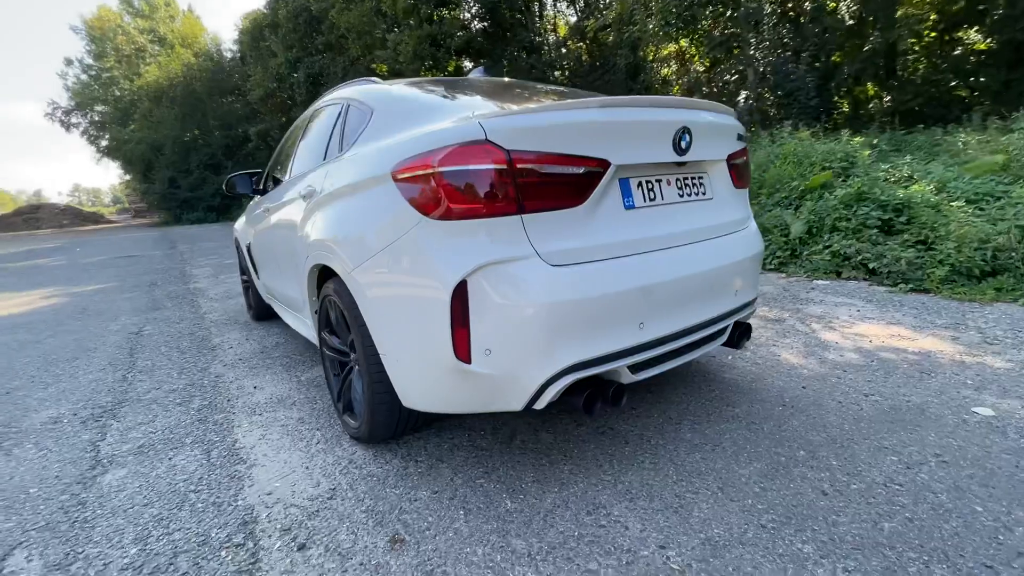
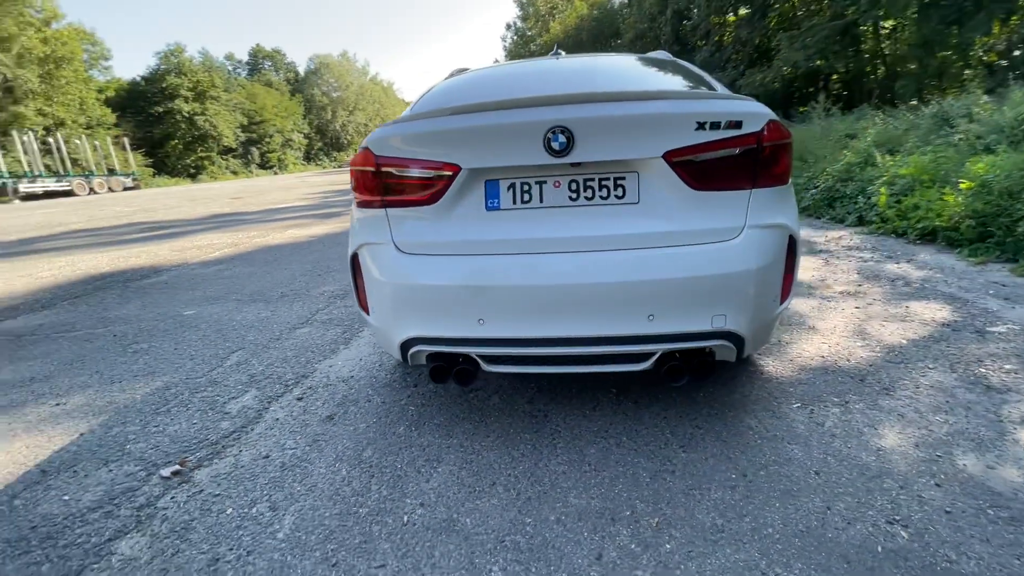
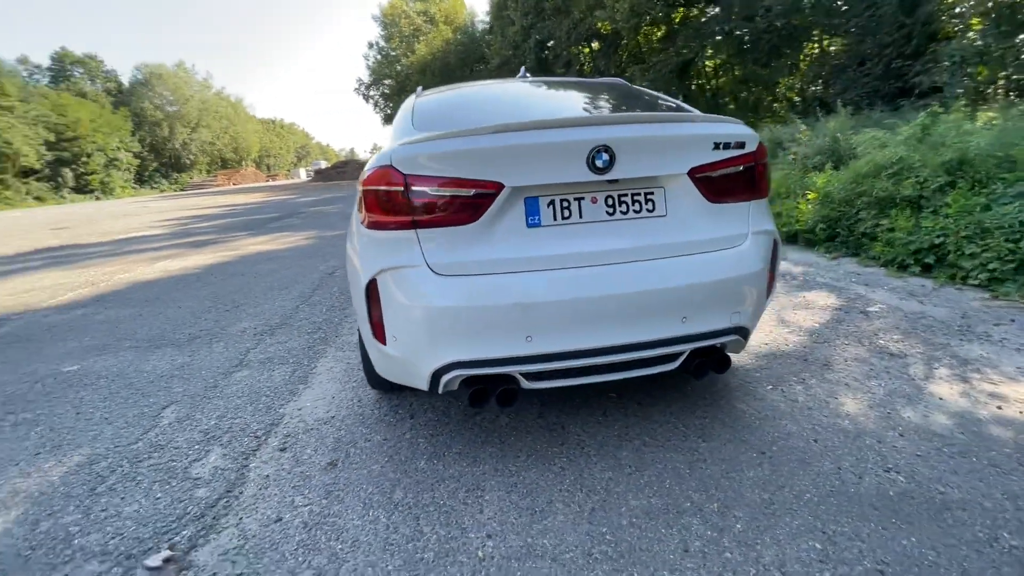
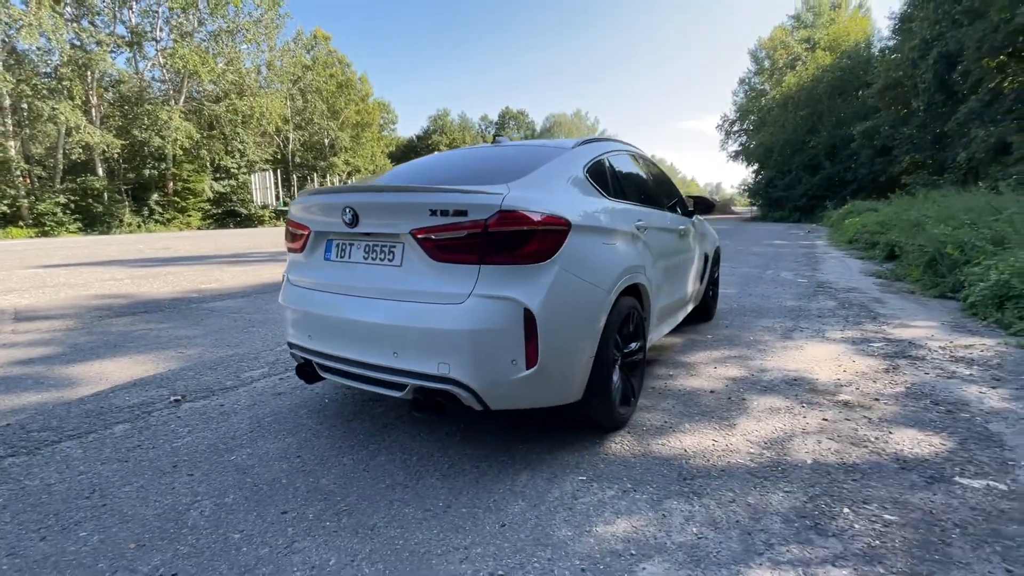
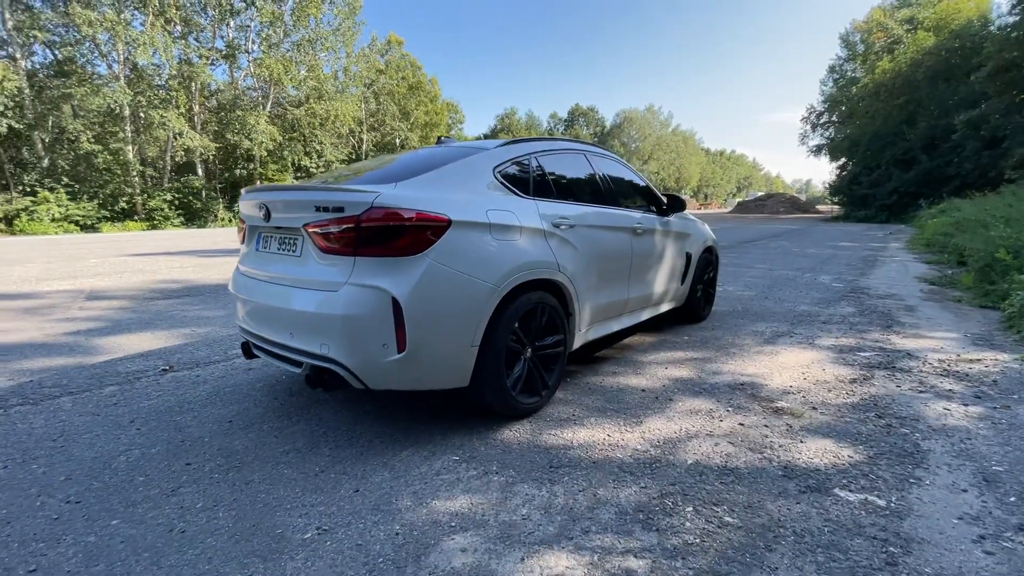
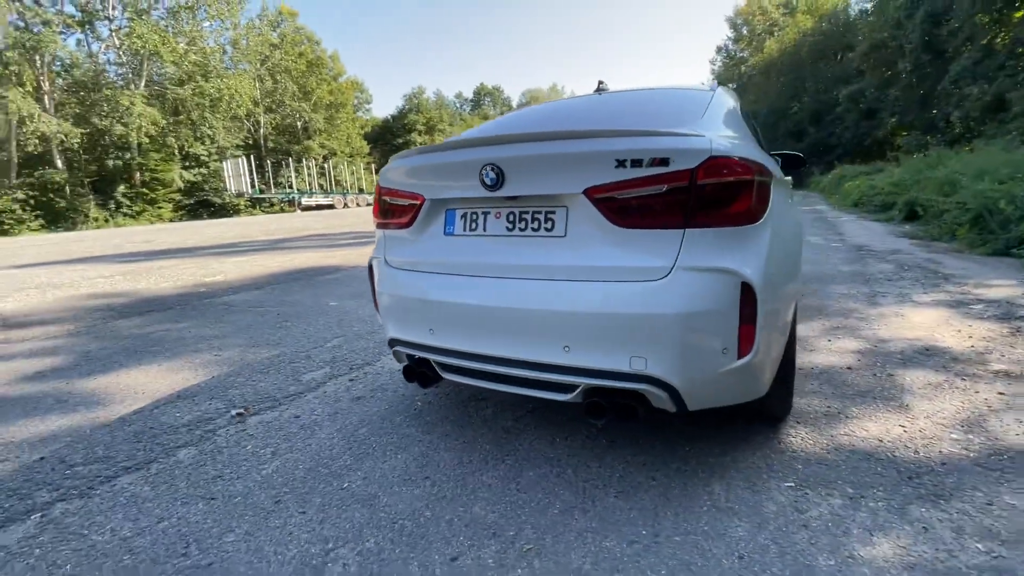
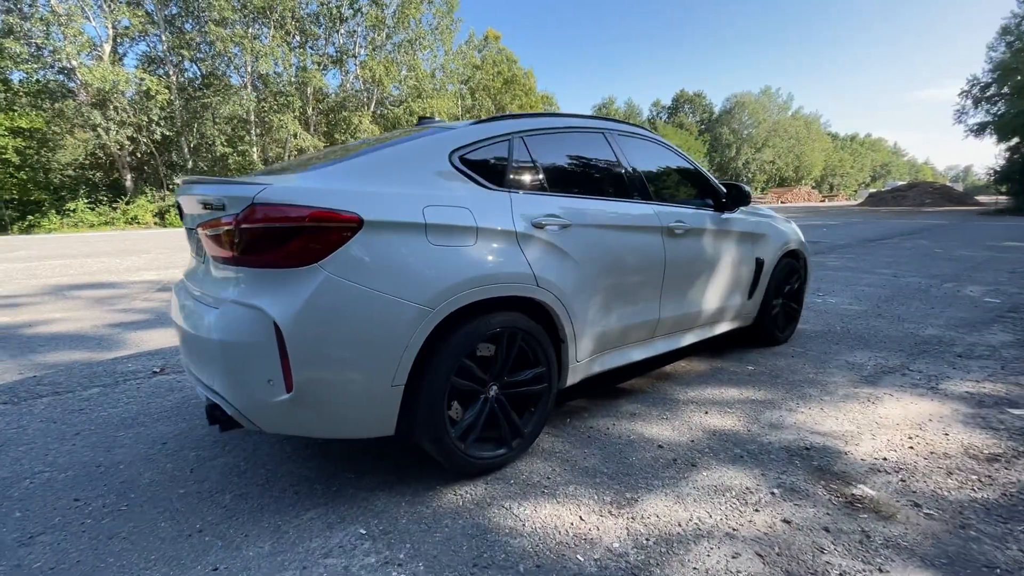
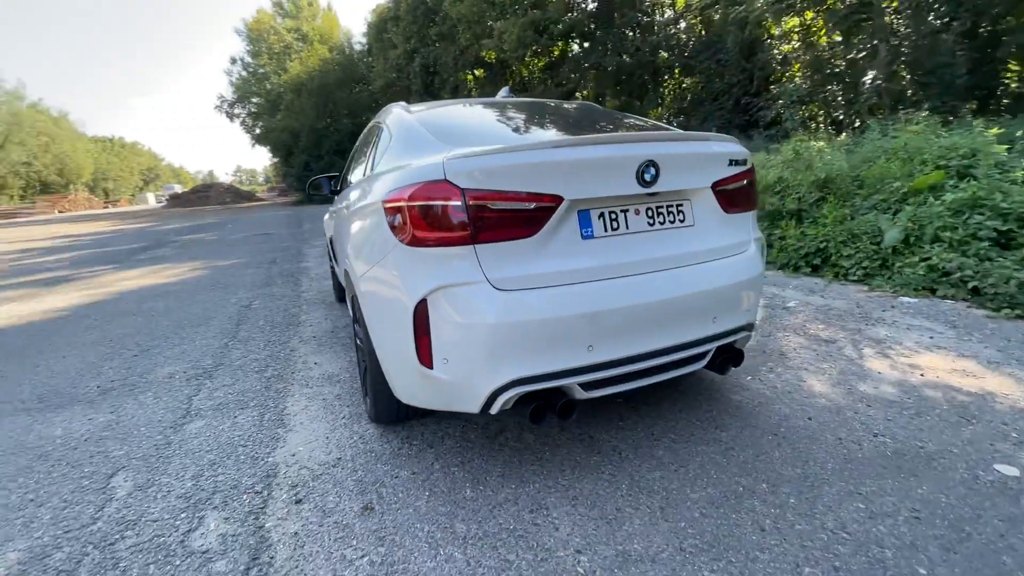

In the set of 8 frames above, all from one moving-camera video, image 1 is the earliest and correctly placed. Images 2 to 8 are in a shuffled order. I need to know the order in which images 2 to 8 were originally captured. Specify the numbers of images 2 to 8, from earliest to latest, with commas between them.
8, 3, 2, 6, 4, 5, 7
